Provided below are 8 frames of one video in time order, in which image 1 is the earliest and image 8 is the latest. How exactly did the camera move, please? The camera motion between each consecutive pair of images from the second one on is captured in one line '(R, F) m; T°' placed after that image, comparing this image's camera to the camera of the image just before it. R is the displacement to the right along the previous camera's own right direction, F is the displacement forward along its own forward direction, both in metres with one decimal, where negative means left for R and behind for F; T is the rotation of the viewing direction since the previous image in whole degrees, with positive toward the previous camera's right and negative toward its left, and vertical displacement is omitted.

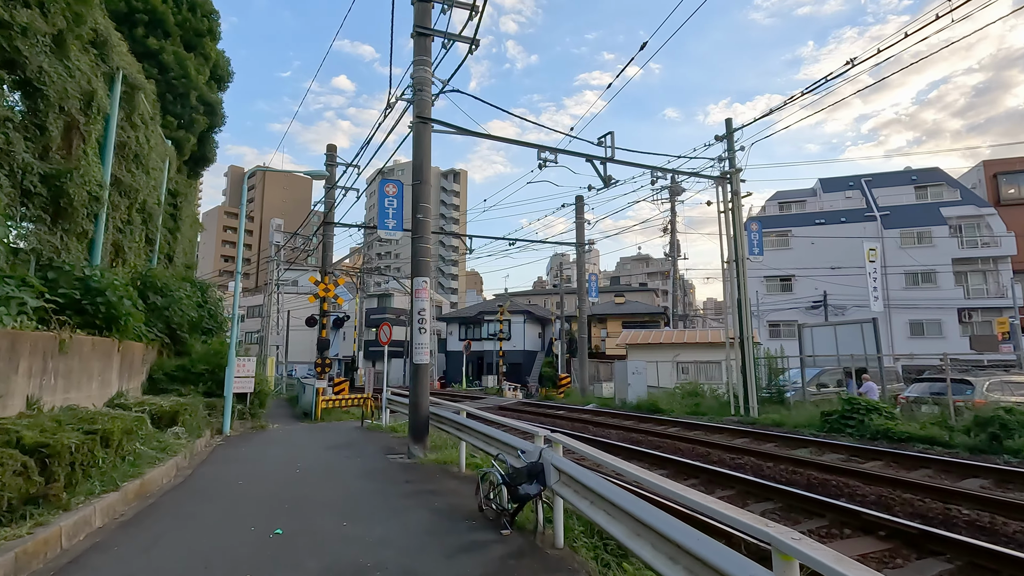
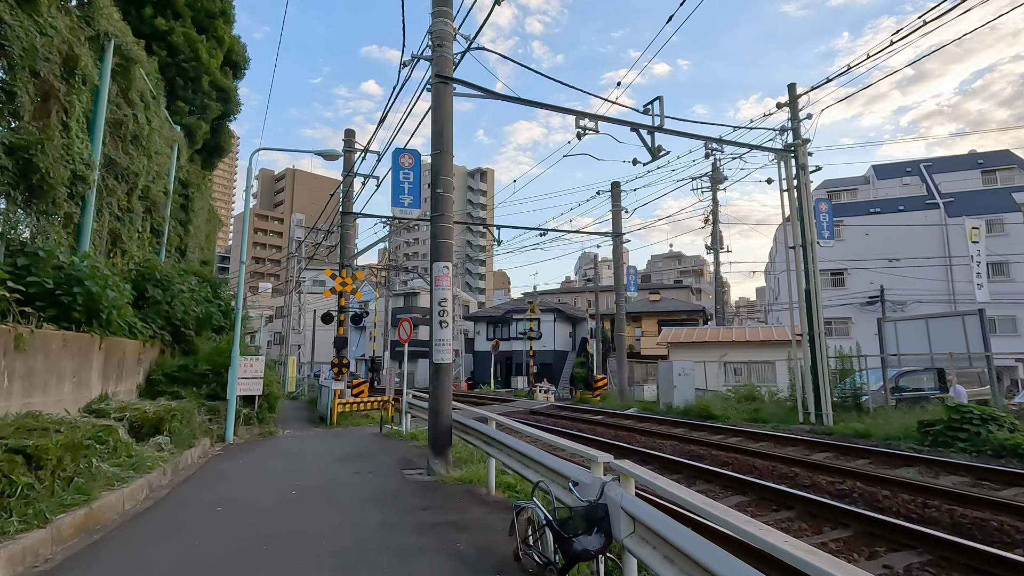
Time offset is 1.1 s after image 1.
(-0.1, +1.5) m; -3°
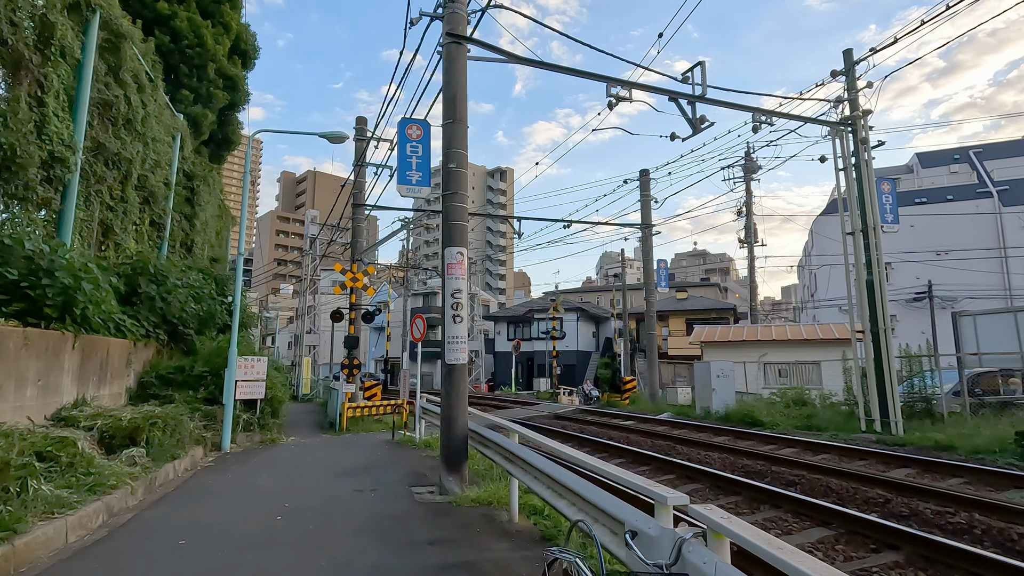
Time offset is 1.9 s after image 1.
(-0.1, +1.1) m; -2°
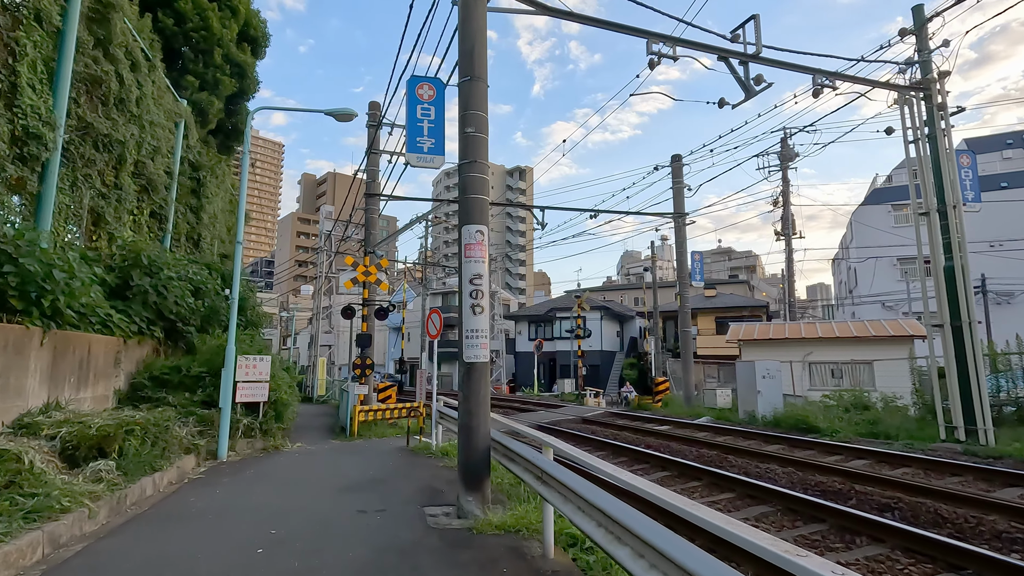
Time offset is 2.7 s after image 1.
(-0.1, +1.1) m; -2°
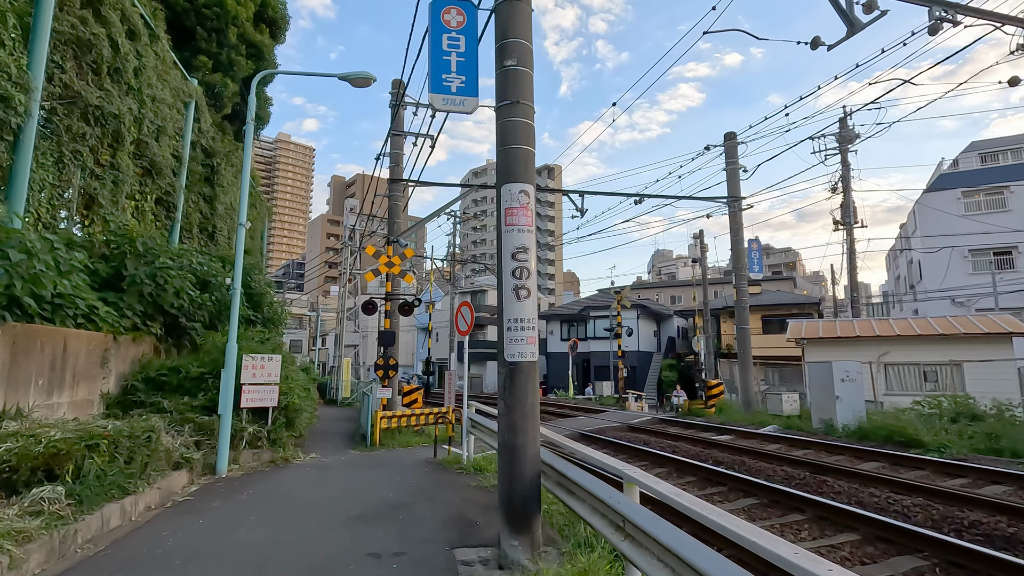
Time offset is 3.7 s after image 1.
(-0.2, +1.4) m; -3°
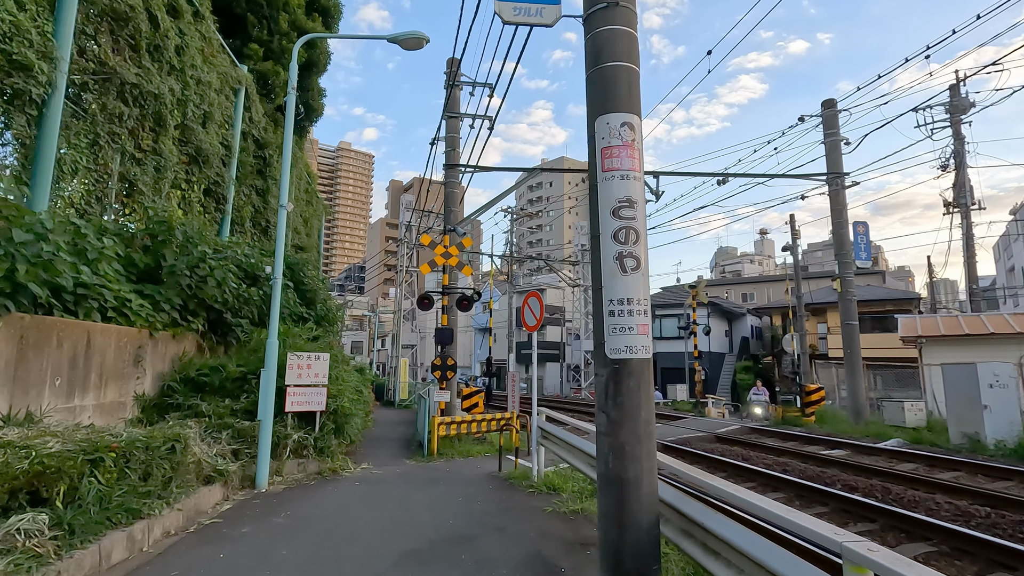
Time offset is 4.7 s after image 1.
(-0.3, +1.2) m; -6°
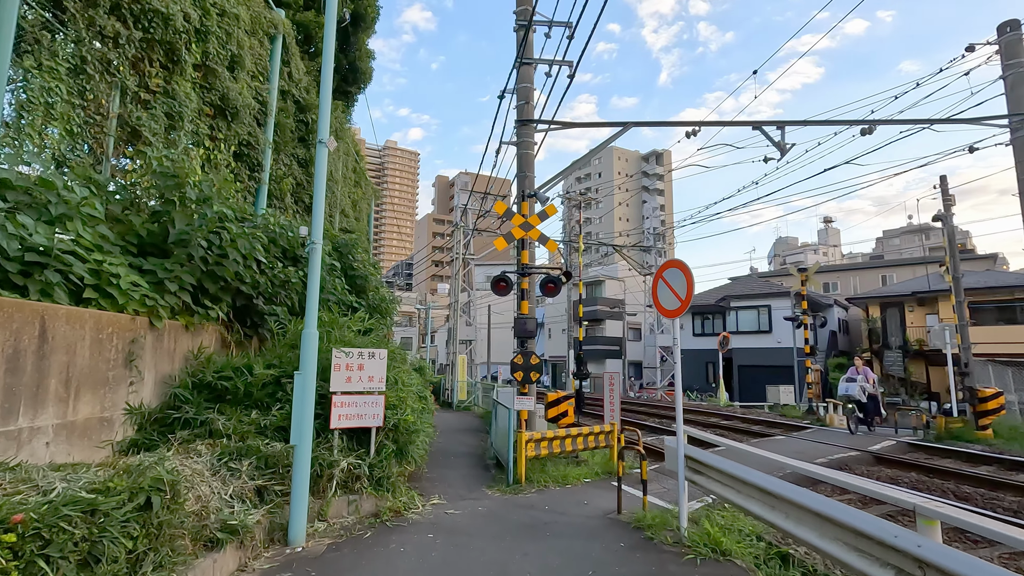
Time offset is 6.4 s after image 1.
(-0.8, +2.2) m; -5°
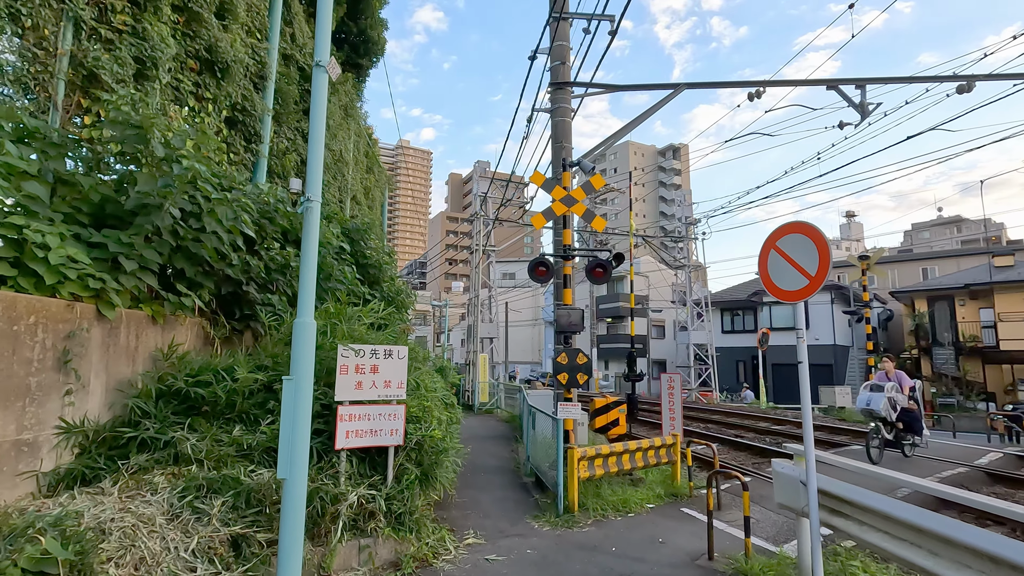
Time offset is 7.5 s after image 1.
(-0.4, +1.3) m; -1°
